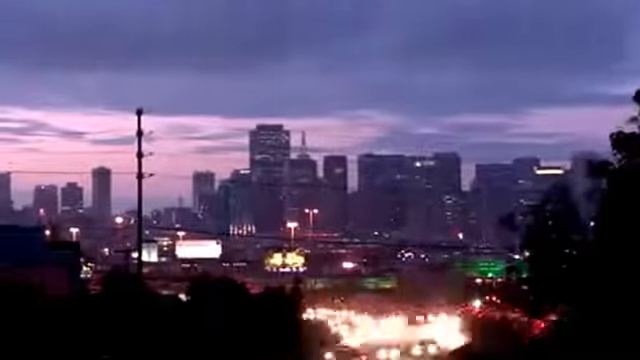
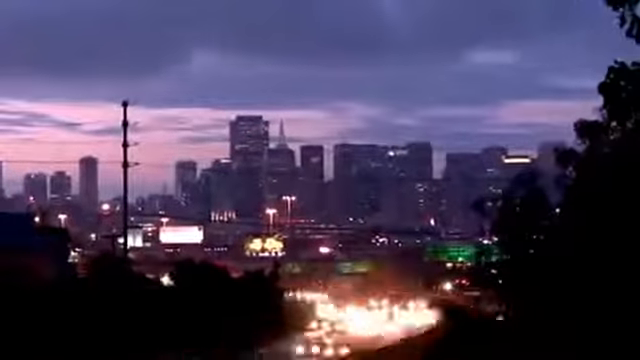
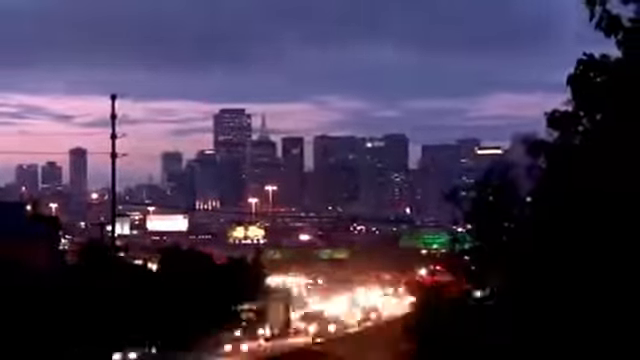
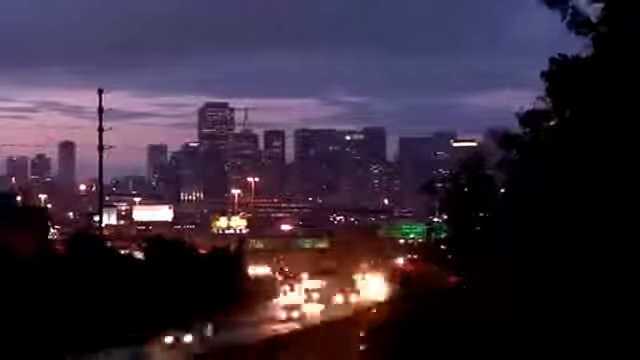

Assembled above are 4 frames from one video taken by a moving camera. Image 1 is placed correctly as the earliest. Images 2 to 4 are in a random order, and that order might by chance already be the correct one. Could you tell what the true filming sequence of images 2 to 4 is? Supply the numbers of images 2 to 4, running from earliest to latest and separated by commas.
2, 3, 4
